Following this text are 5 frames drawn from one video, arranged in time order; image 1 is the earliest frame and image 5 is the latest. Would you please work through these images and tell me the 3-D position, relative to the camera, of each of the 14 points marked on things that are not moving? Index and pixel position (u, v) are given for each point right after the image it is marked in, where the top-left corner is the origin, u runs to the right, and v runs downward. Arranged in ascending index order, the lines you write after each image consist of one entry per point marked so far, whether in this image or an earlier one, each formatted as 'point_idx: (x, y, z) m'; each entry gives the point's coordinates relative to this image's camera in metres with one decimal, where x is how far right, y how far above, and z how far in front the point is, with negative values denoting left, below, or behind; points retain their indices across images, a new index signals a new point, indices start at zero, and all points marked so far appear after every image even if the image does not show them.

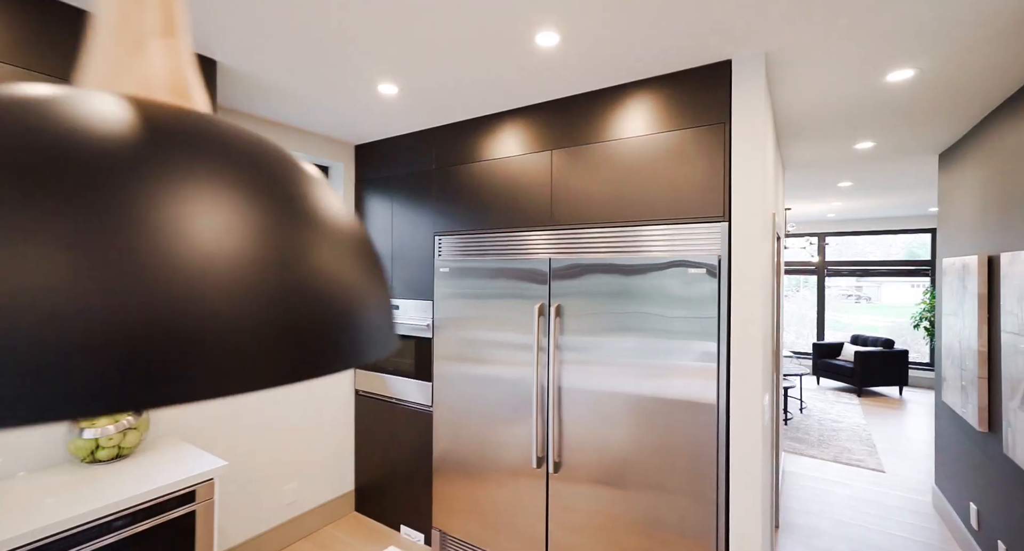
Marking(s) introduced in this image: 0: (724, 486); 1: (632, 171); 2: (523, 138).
0: (+0.9, -0.9, +2.0) m
1: (+0.6, +0.5, +2.3) m
2: (0.0, +0.8, +2.7) m
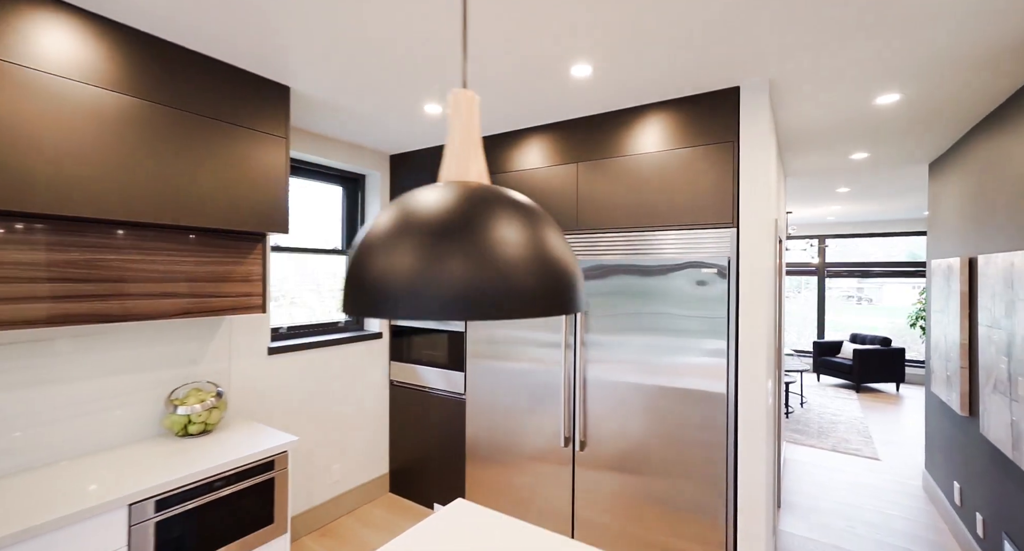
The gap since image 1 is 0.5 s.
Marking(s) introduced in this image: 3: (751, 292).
0: (+1.1, -0.9, +2.3) m
1: (+0.8, +0.5, +2.6) m
2: (+0.2, +0.8, +3.0) m
3: (+1.2, -0.1, +2.3) m
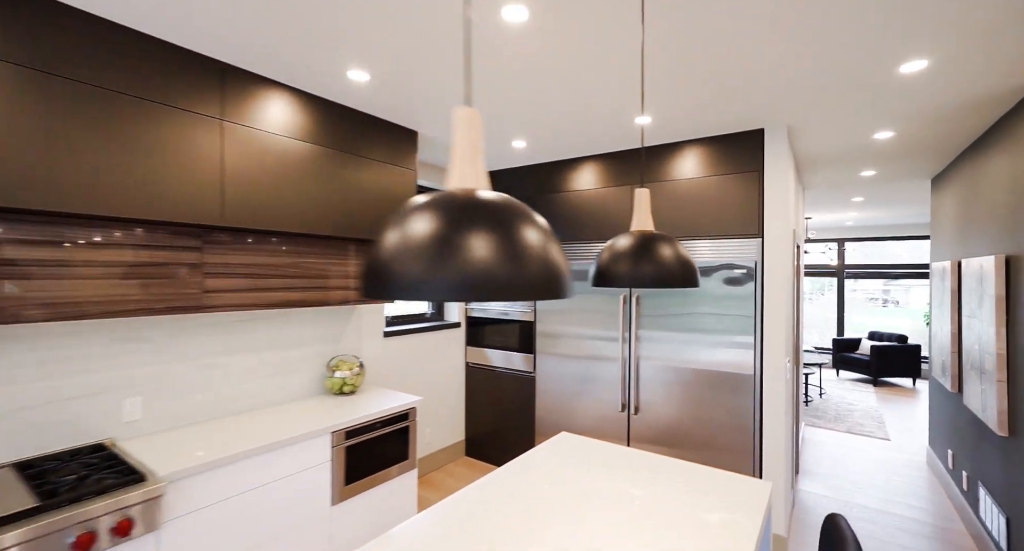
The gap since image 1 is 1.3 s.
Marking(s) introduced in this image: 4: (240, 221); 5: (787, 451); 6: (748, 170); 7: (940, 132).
0: (+1.6, -0.9, +2.9) m
1: (+1.2, +0.5, +3.2) m
2: (+0.7, +0.8, +3.7) m
3: (+1.6, -0.1, +2.9) m
4: (-1.3, +0.3, +2.2) m
5: (+1.6, -1.1, +2.6) m
6: (+1.5, +0.7, +3.0) m
7: (+2.9, +1.0, +3.2) m
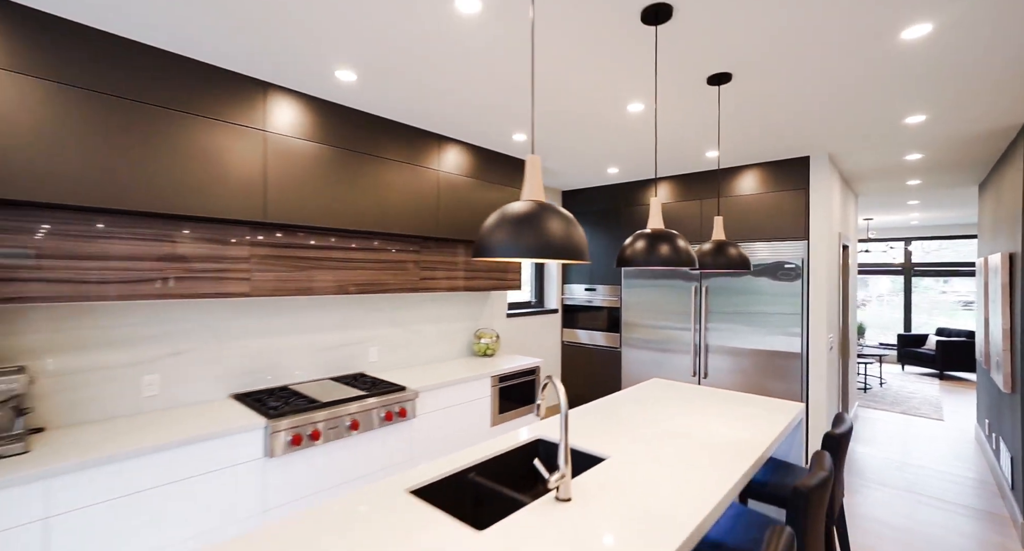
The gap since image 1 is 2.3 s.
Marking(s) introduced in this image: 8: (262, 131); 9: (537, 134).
0: (+2.4, -0.9, +3.8) m
1: (+2.1, +0.6, +4.1) m
2: (+1.6, +0.8, +4.6) m
3: (+2.5, 0.0, +3.8) m
4: (-0.6, +0.3, +3.4) m
5: (+2.4, -1.0, +3.5) m
6: (+2.4, +0.7, +3.9) m
7: (+3.8, +1.0, +3.9) m
8: (-1.3, +0.8, +2.5) m
9: (+0.1, +1.0, +3.2) m
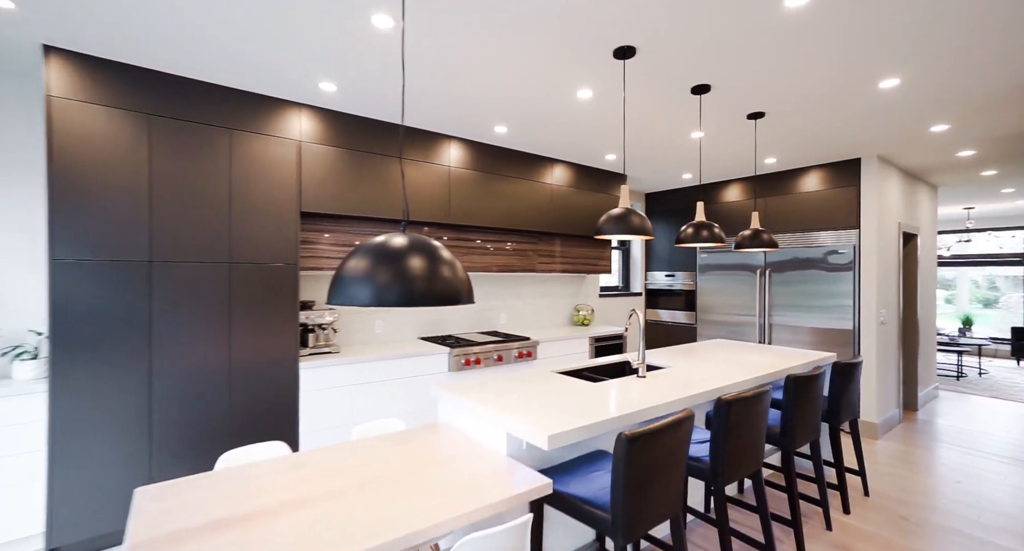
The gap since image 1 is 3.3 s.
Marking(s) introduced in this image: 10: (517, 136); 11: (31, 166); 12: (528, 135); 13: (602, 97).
0: (+3.3, -0.7, +4.4) m
1: (+3.1, +0.7, +4.8) m
2: (+2.7, +1.0, +5.4) m
3: (+3.4, +0.1, +4.4) m
4: (+0.3, +0.4, +4.6) m
5: (+3.3, -0.9, +4.1) m
6: (+3.3, +0.9, +4.6) m
7: (+4.7, +1.2, +4.3) m
8: (-0.6, +0.9, +3.8) m
9: (+0.9, +1.2, +4.3) m
10: (0.0, +1.2, +3.8) m
11: (-2.6, +0.6, +2.6) m
12: (+0.1, +1.2, +3.8) m
13: (+0.6, +1.2, +3.1) m
